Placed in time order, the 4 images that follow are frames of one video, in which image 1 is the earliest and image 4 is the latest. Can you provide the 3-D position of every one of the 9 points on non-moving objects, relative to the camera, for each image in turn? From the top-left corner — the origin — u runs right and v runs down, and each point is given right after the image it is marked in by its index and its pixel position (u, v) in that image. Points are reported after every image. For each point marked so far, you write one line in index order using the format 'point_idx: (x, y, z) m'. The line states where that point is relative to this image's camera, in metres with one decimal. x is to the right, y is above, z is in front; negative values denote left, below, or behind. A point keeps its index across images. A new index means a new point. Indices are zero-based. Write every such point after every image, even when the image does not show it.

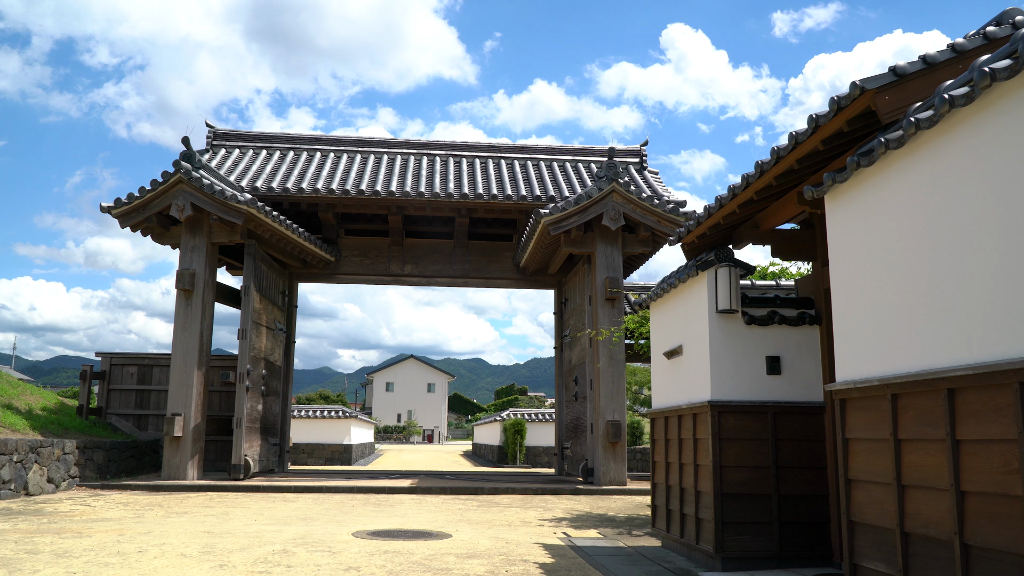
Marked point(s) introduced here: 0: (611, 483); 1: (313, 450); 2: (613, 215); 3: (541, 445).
0: (+0.9, -1.8, +8.1) m
1: (-4.1, -3.3, +18.2) m
2: (+0.9, +0.7, +8.3) m
3: (+0.6, -3.2, +18.3) m
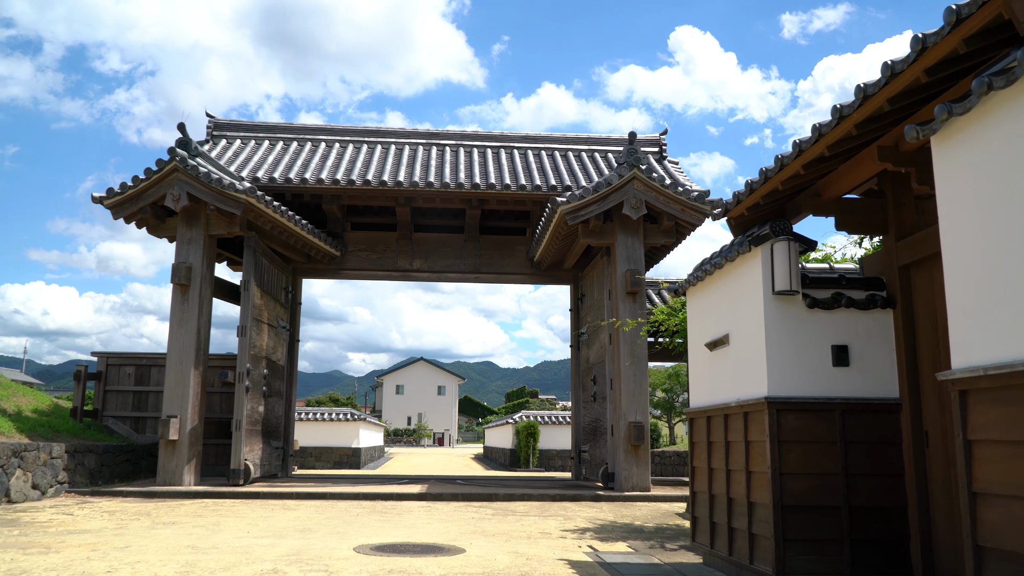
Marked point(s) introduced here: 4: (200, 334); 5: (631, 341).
0: (+1.0, -1.7, +7.6) m
1: (-3.8, -3.3, +17.7) m
2: (+1.1, +0.7, +7.8) m
3: (+0.9, -3.2, +17.8) m
4: (-2.8, -0.4, +7.8) m
5: (+1.0, -0.5, +7.8) m
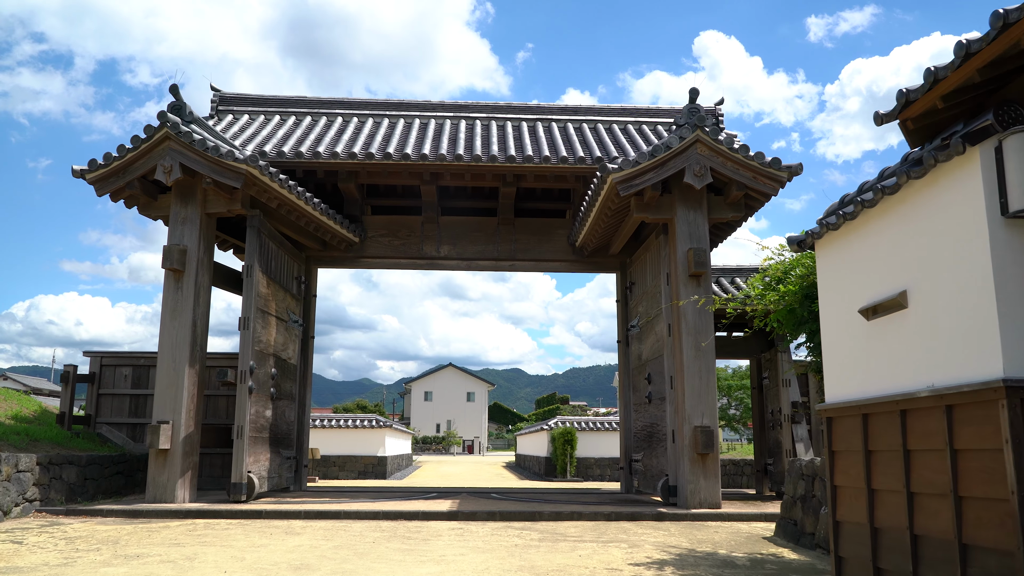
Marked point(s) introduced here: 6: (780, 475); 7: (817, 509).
0: (+1.4, -1.6, +6.4) m
1: (-3.2, -3.3, +16.7) m
2: (+1.4, +0.9, +6.6) m
3: (+1.5, -3.2, +16.6) m
4: (-2.4, -0.3, +6.8) m
5: (+1.4, -0.3, +6.7) m
6: (+2.4, -1.7, +7.9) m
7: (+1.6, -1.1, +4.6) m
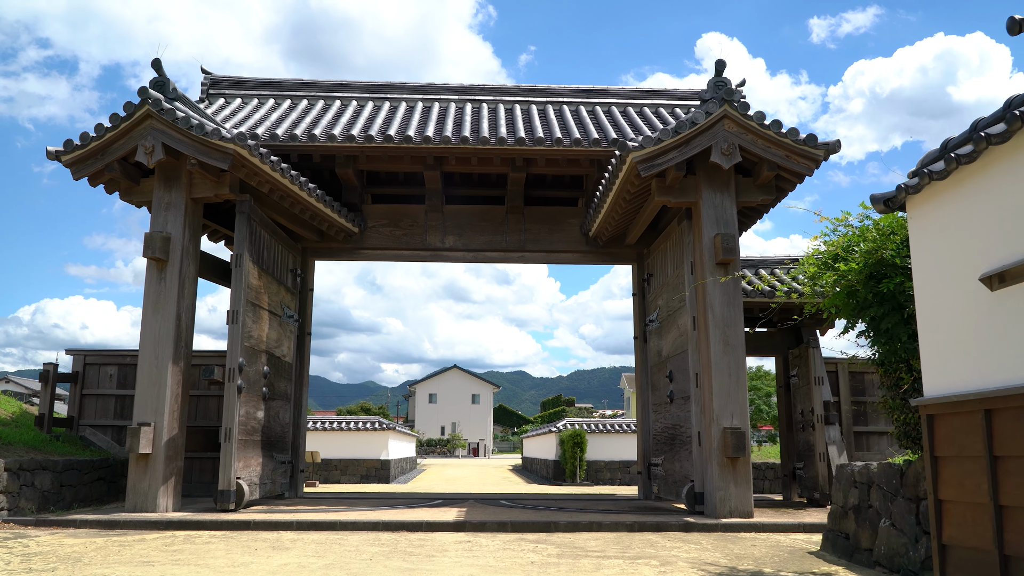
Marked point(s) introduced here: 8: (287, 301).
0: (+1.5, -1.5, +5.9) m
1: (-3.0, -3.3, +16.1) m
2: (+1.5, +1.0, +6.1) m
3: (+1.6, -3.1, +16.1) m
4: (-2.3, -0.2, +6.3) m
5: (+1.5, -0.2, +6.1) m
6: (+2.5, -1.6, +7.3) m
7: (+1.6, -1.1, +4.0) m
8: (-1.9, -0.1, +7.6) m
